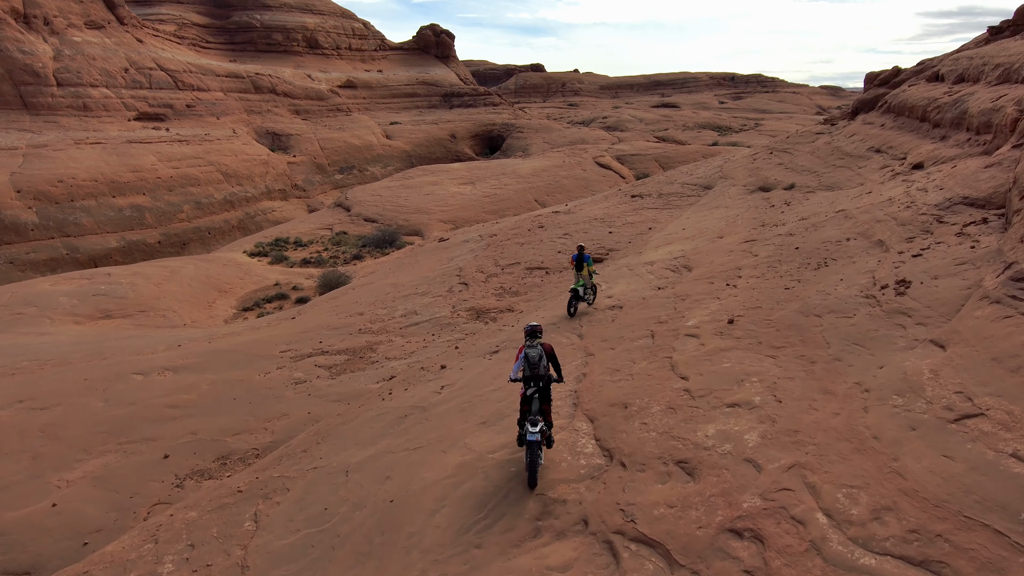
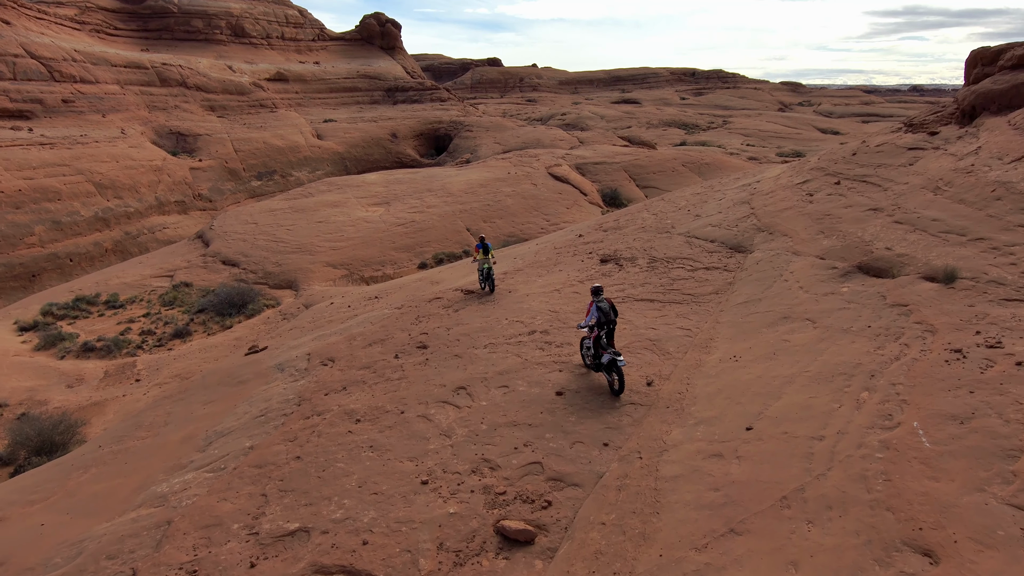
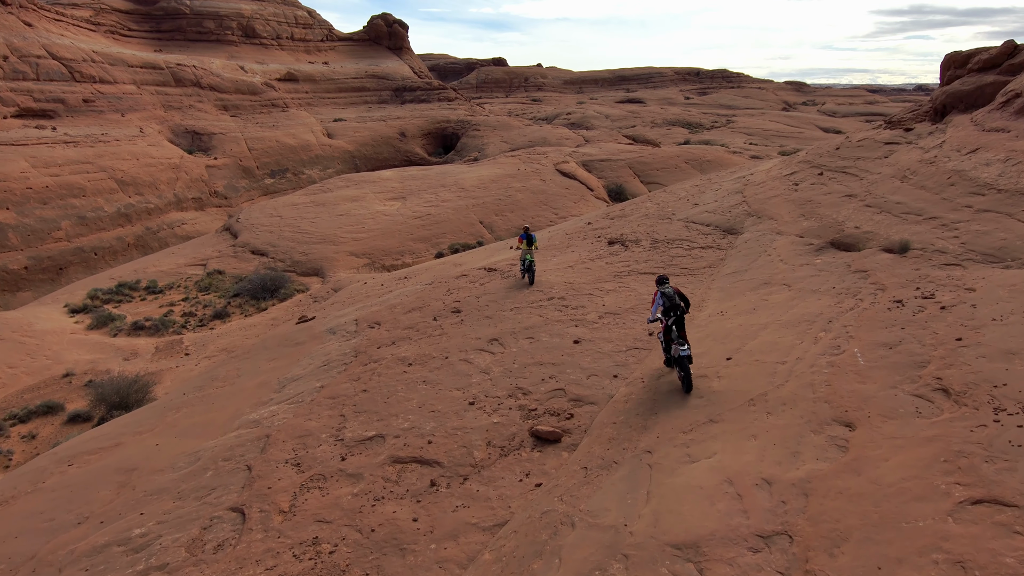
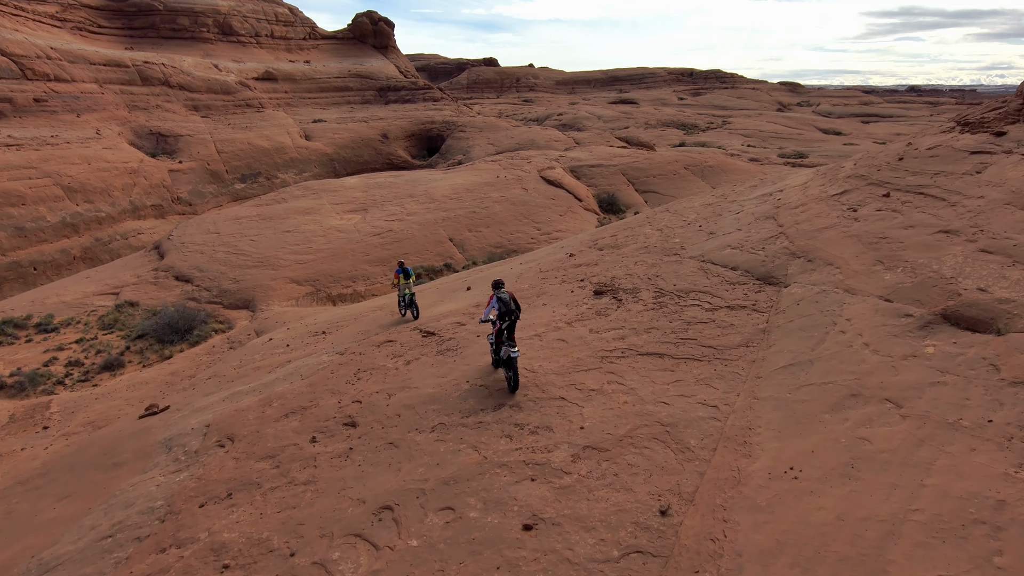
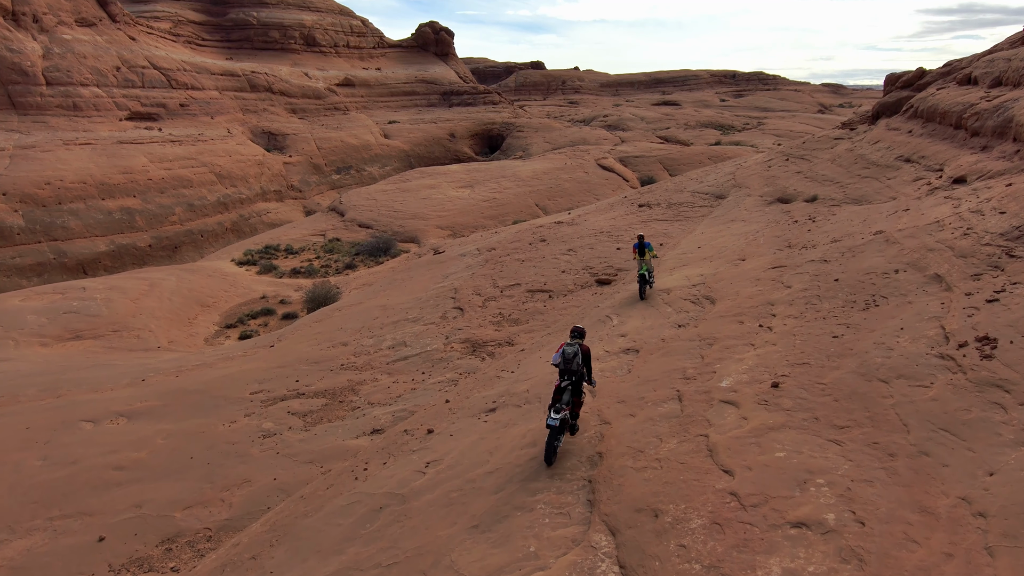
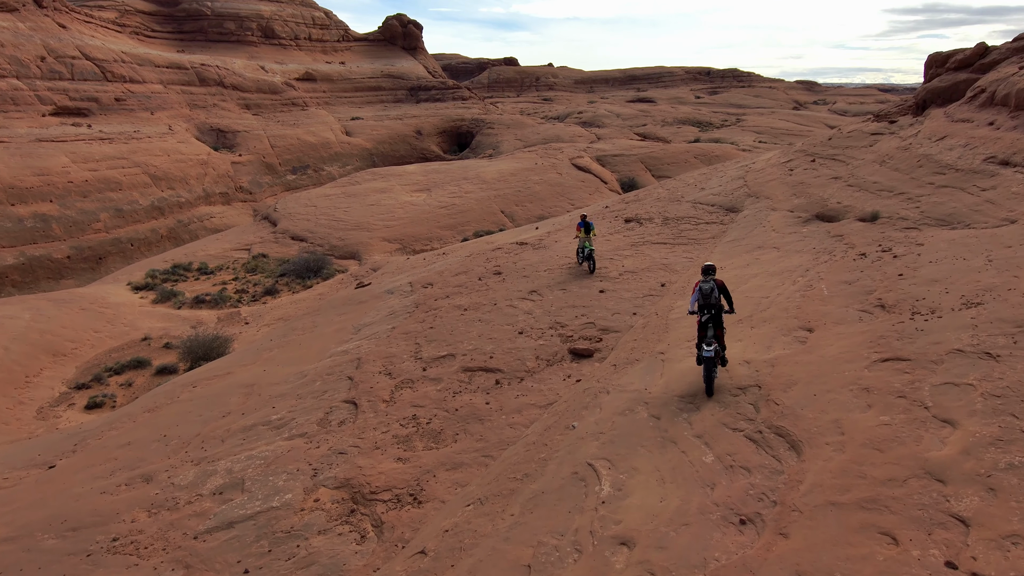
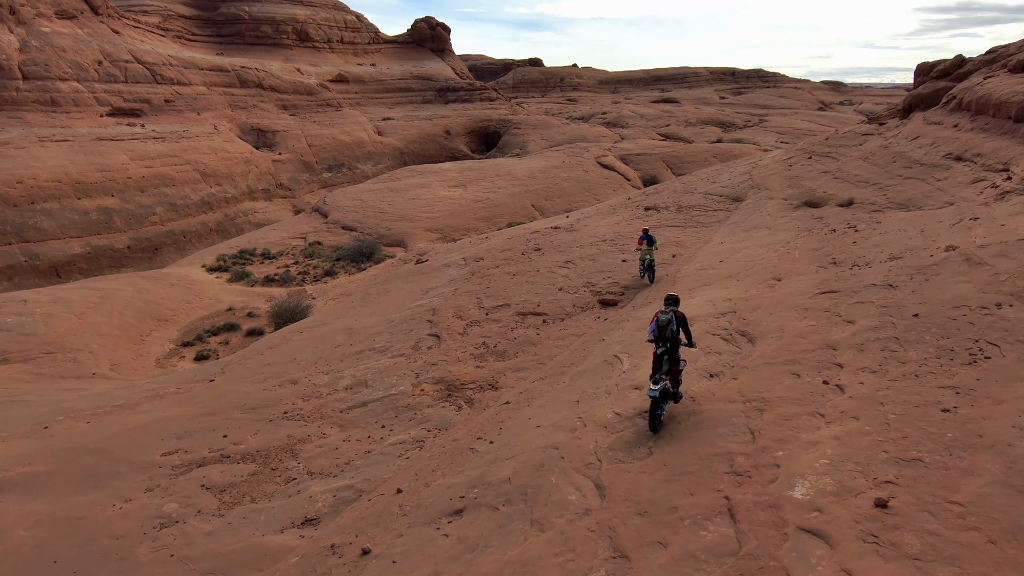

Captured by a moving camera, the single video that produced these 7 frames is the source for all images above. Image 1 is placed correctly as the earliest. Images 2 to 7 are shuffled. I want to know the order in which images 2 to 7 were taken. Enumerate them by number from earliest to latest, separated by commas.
5, 7, 6, 3, 2, 4
